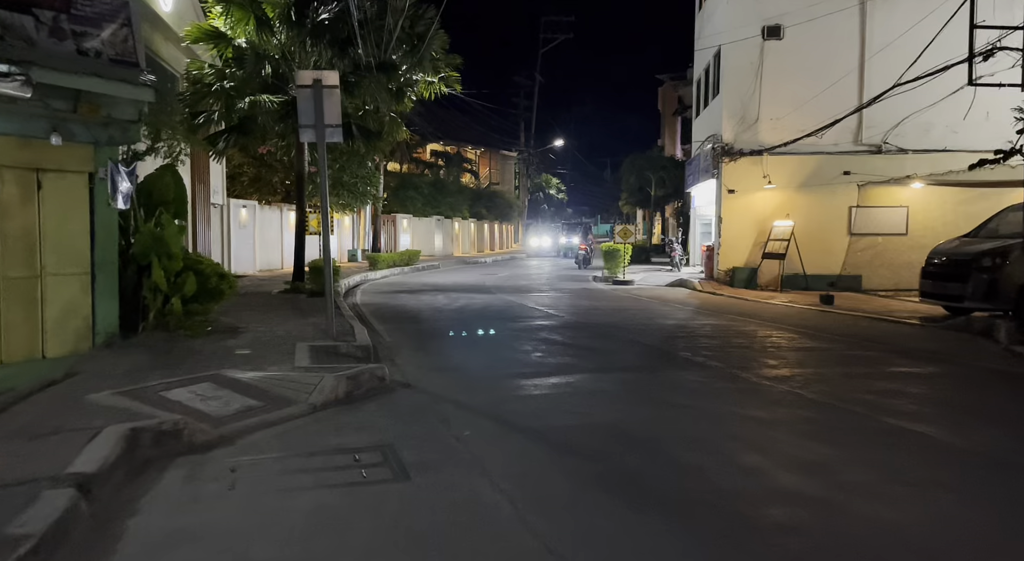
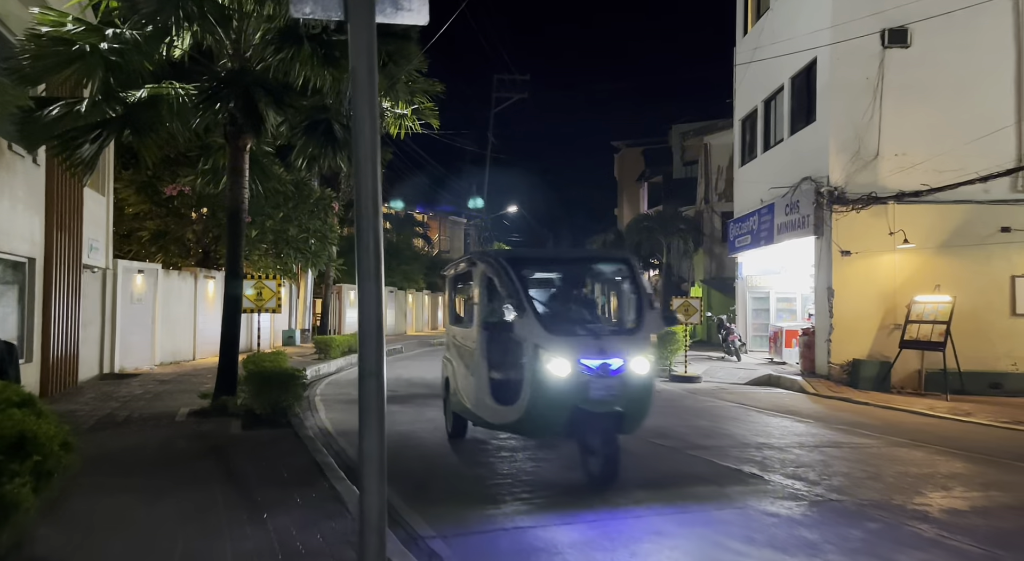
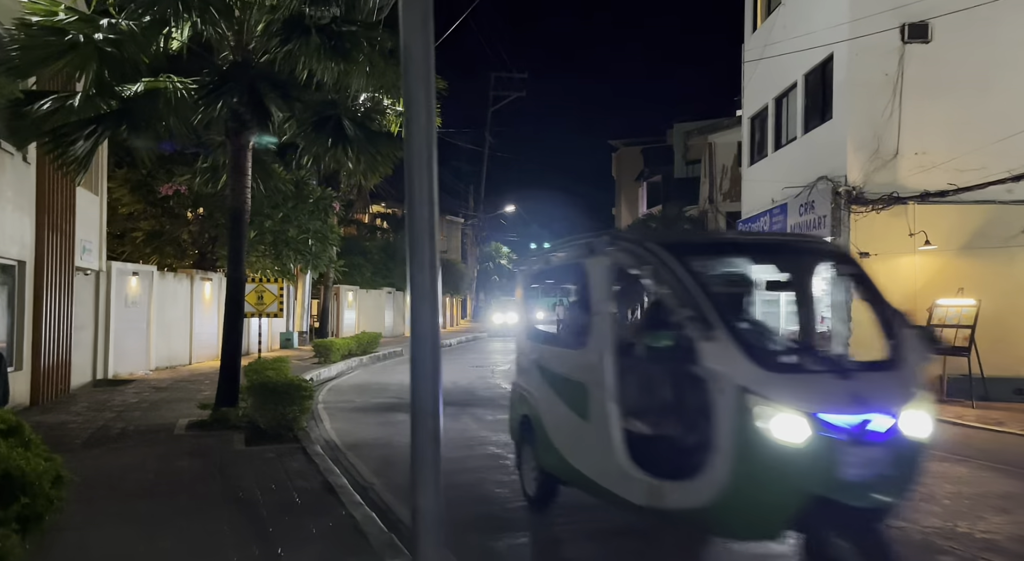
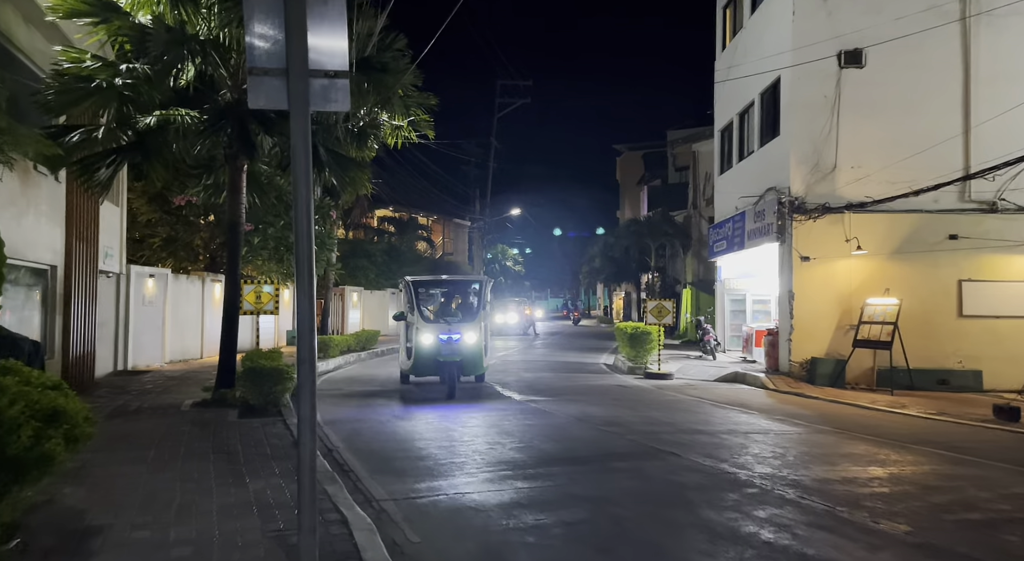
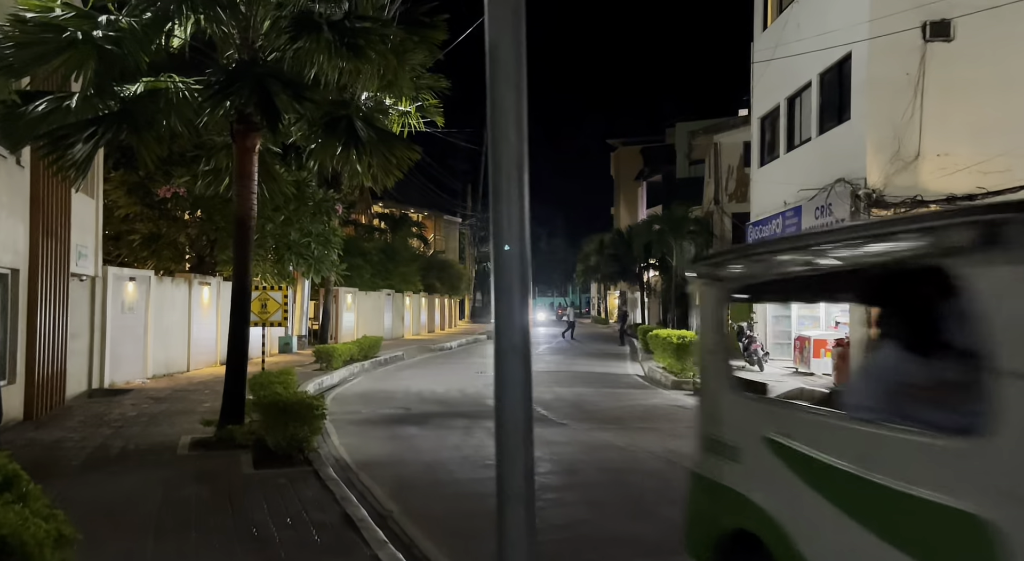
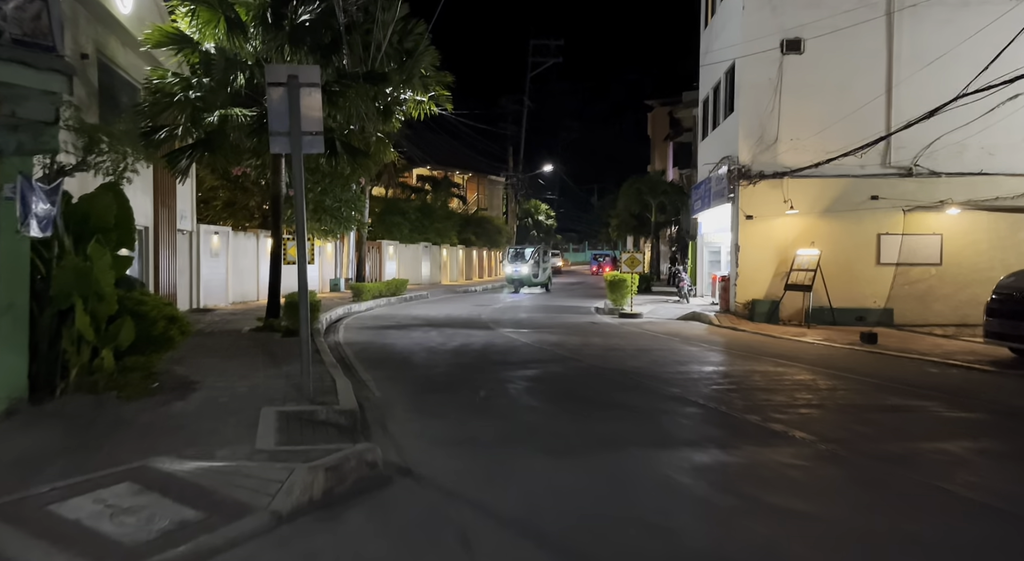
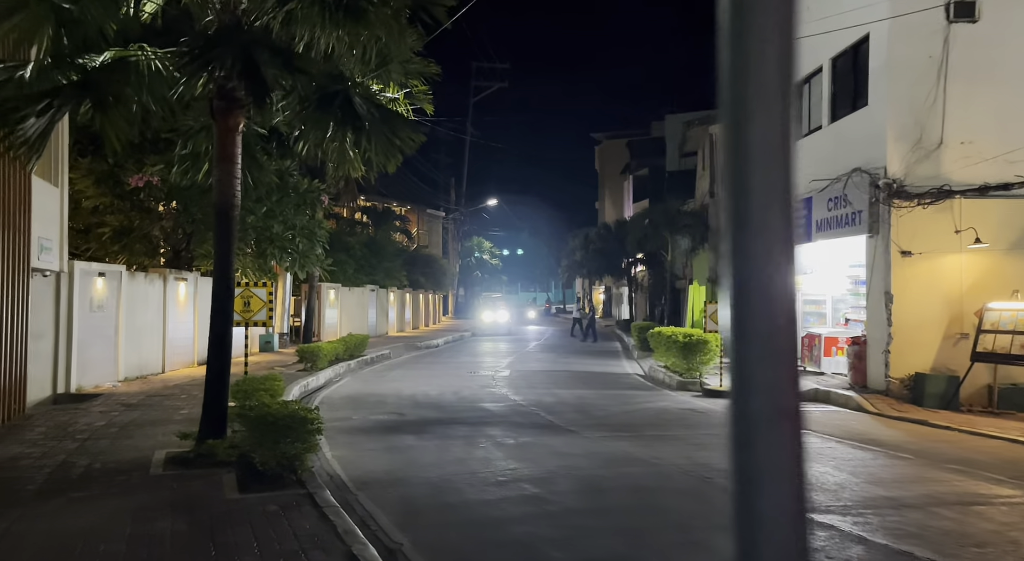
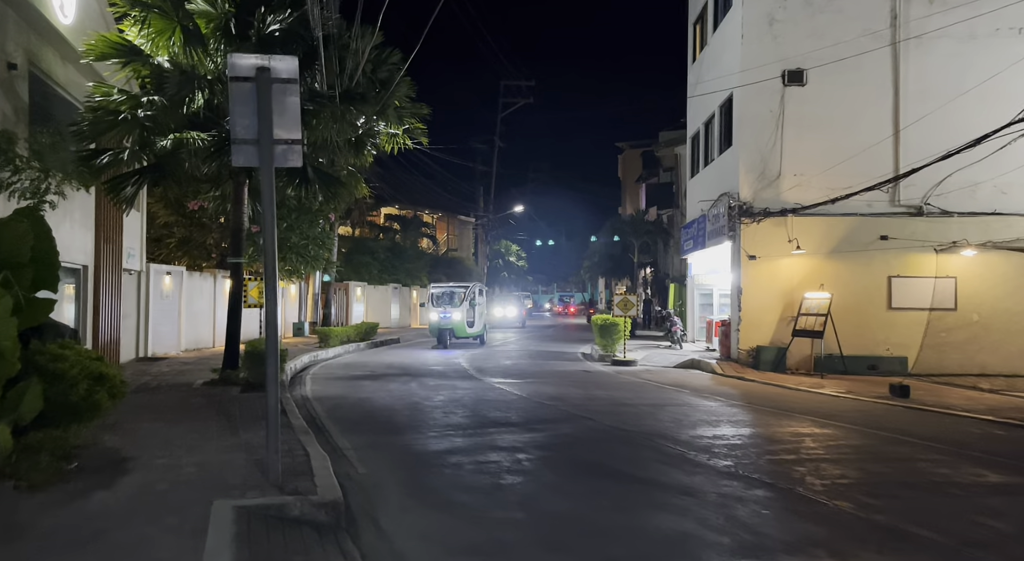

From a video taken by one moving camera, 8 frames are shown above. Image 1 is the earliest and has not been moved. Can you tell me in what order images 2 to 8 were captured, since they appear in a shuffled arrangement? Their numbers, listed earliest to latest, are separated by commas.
6, 8, 4, 2, 3, 5, 7
